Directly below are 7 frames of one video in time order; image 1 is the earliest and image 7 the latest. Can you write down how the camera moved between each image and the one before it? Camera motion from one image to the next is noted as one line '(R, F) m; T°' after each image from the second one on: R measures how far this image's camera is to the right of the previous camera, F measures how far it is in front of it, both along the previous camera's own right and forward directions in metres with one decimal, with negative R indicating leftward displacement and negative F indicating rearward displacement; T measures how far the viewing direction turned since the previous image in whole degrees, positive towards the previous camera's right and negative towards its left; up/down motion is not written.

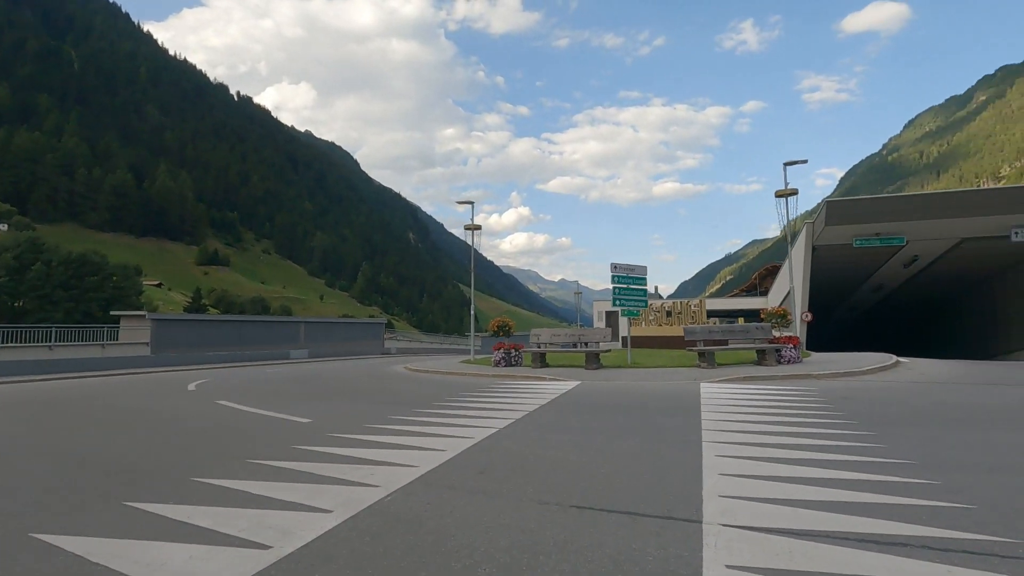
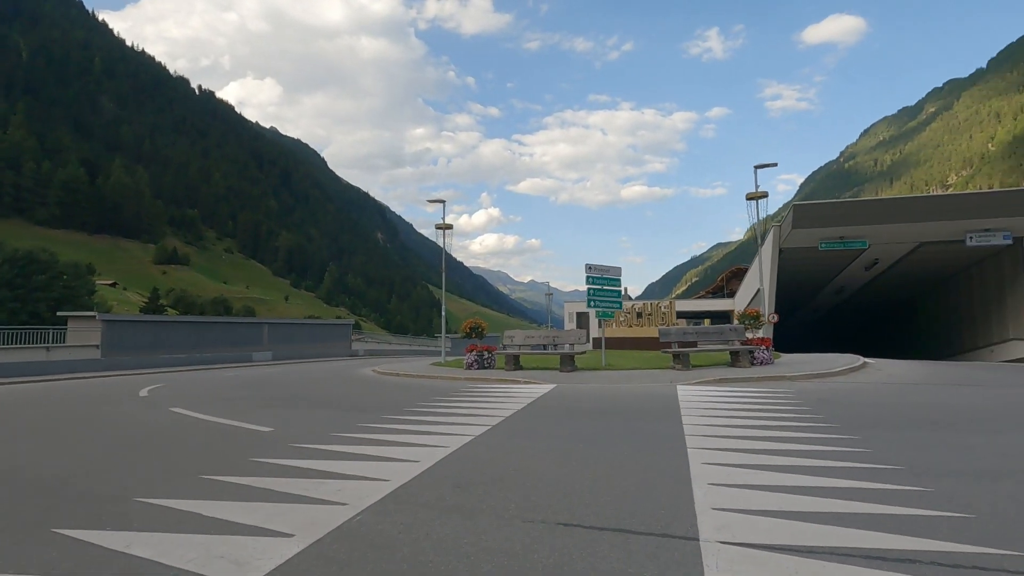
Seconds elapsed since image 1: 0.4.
(-0.1, +0.4) m; +3°
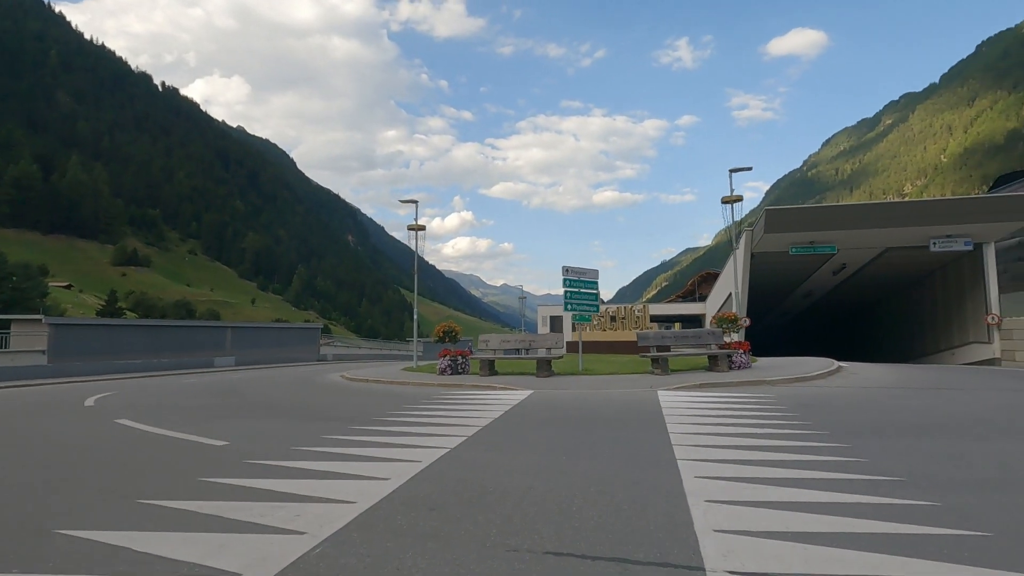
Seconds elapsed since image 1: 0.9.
(-0.1, +0.6) m; +3°
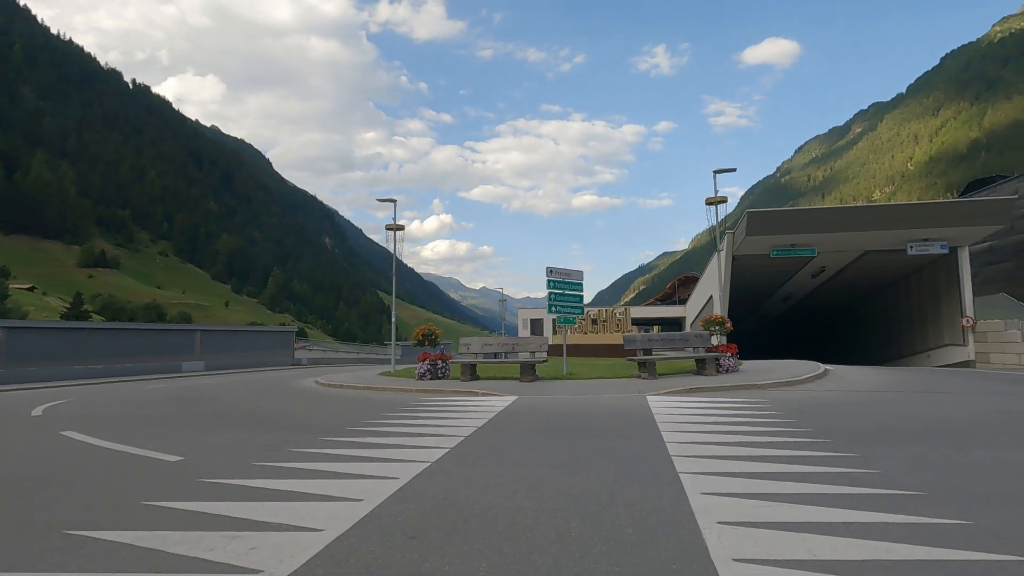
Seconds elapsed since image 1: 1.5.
(-0.1, +0.6) m; +2°
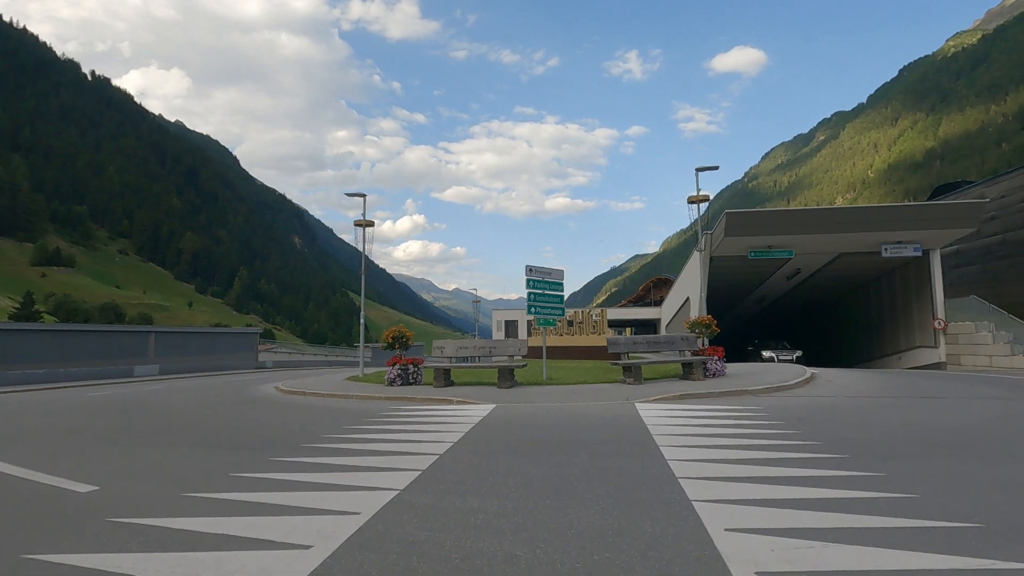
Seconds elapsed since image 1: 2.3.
(-0.1, +1.1) m; +2°
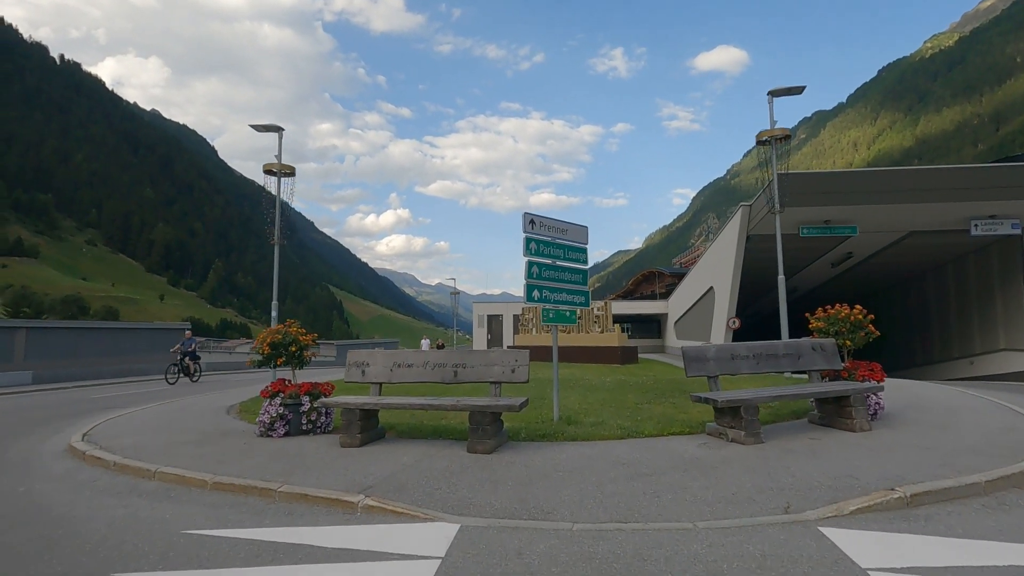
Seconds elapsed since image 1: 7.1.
(0.0, +7.9) m; +1°
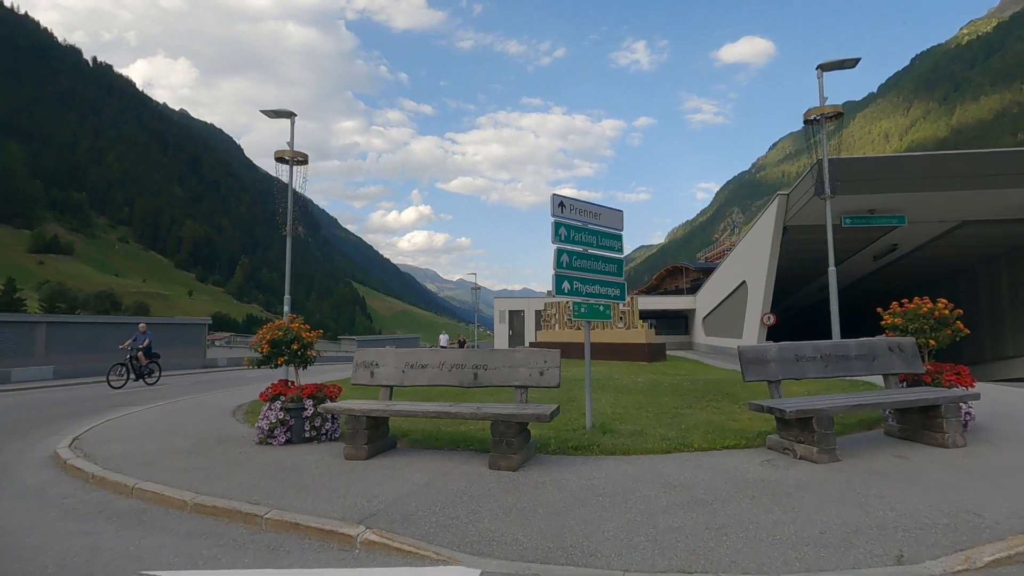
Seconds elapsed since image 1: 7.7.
(-0.1, +1.1) m; -2°
